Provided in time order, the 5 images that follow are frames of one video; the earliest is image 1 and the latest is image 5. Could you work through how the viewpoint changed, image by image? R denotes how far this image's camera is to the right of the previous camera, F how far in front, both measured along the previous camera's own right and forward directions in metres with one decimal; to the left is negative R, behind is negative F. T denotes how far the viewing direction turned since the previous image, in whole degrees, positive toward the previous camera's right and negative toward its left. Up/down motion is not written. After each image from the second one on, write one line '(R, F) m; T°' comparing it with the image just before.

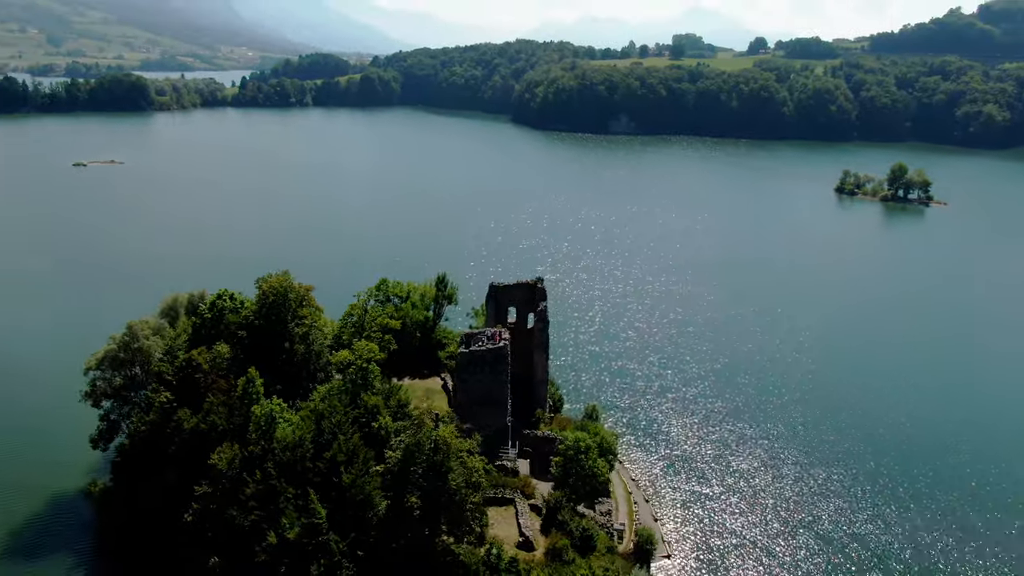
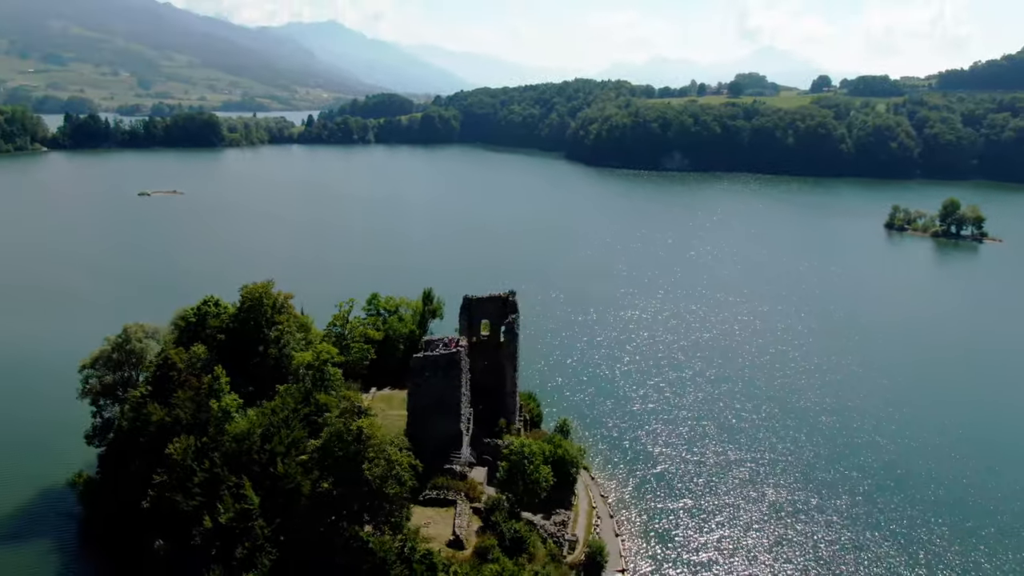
(+3.2, -0.4) m; -5°
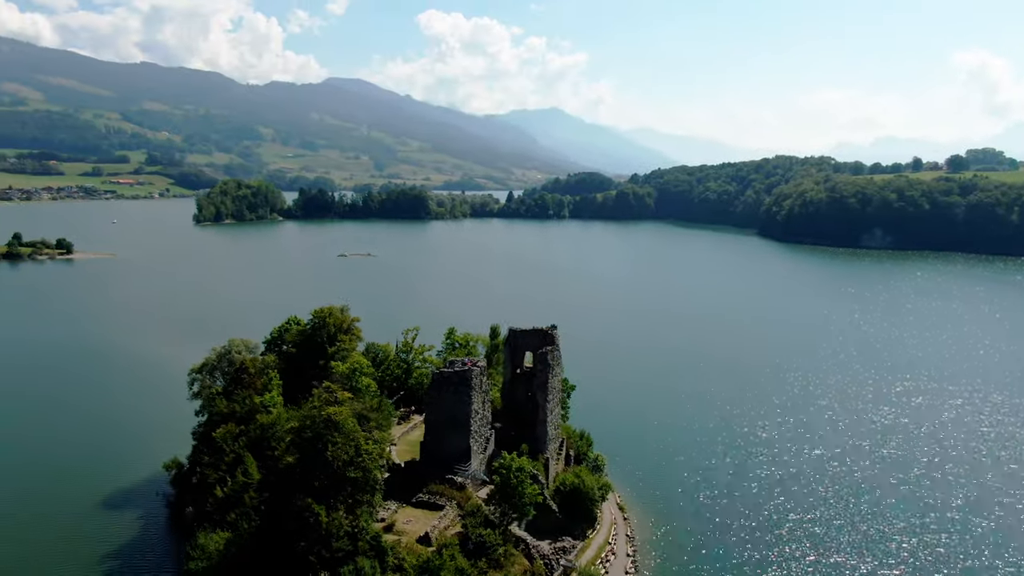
(+6.0, -0.5) m; -15°
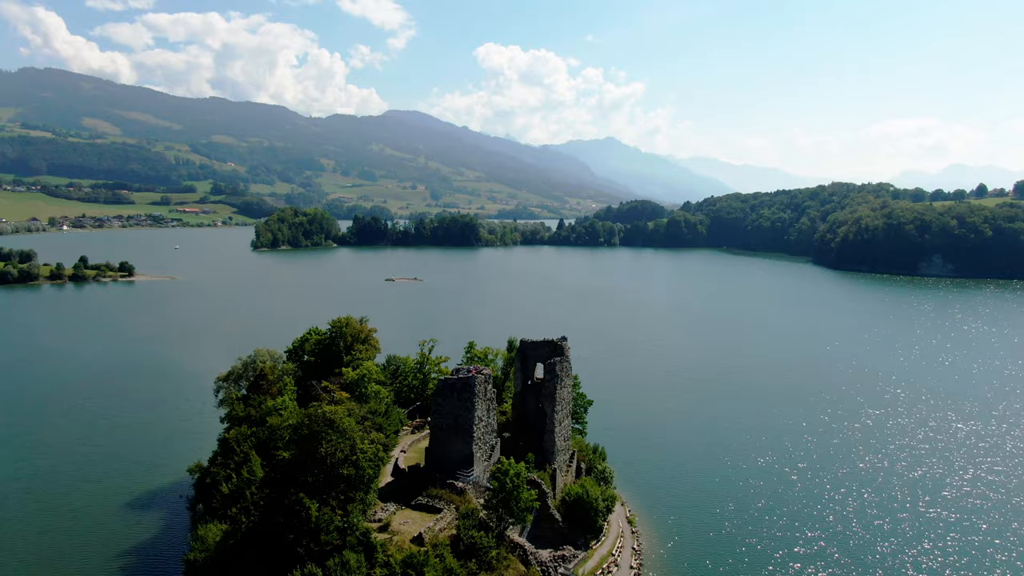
(+1.7, -0.3) m; -4°
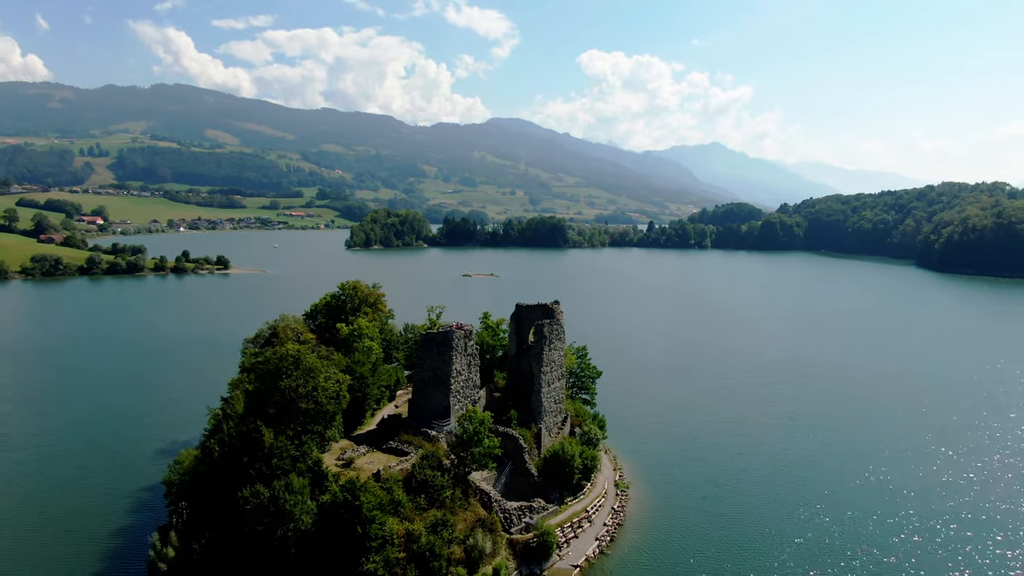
(+4.0, -0.4) m; -8°
